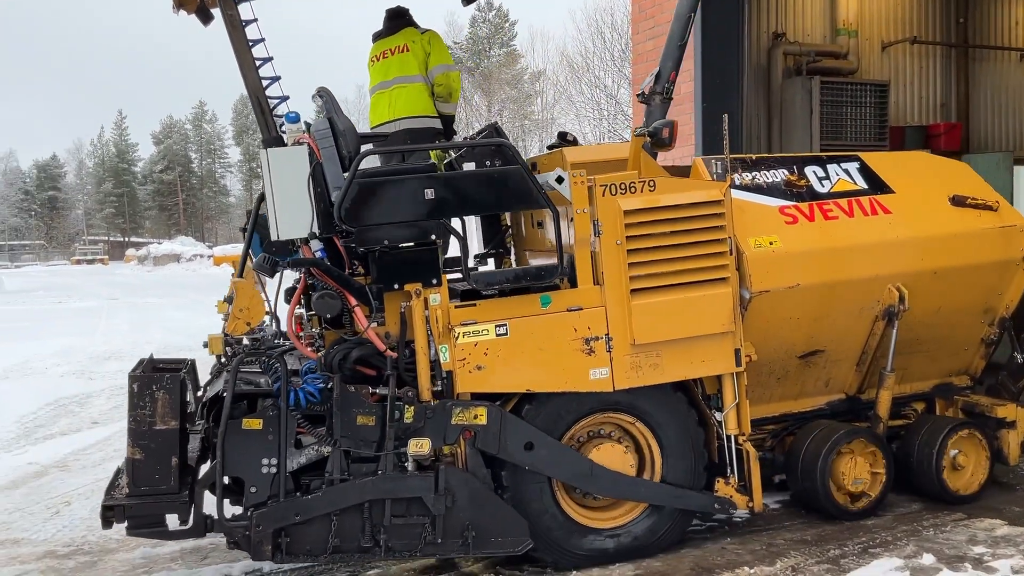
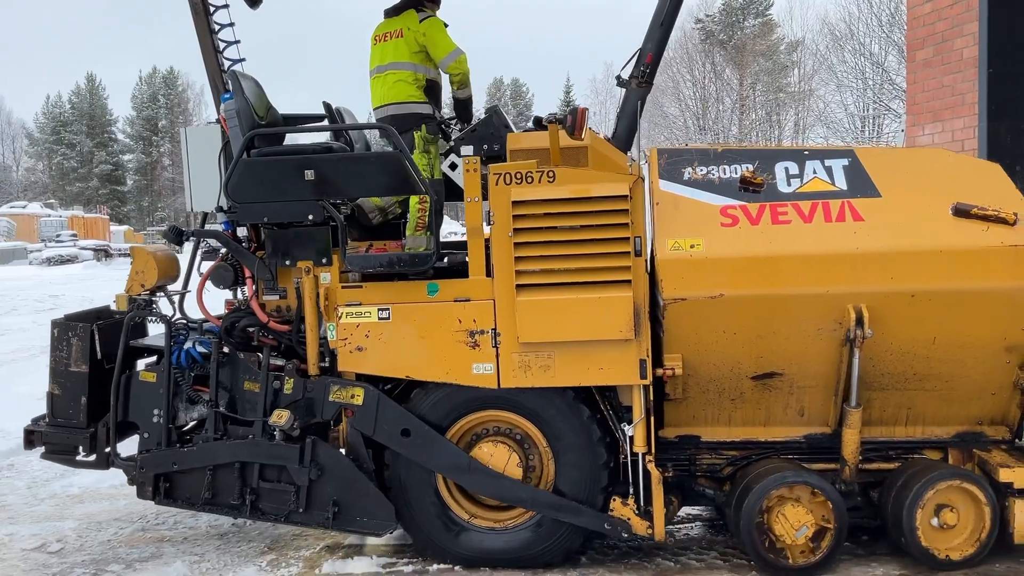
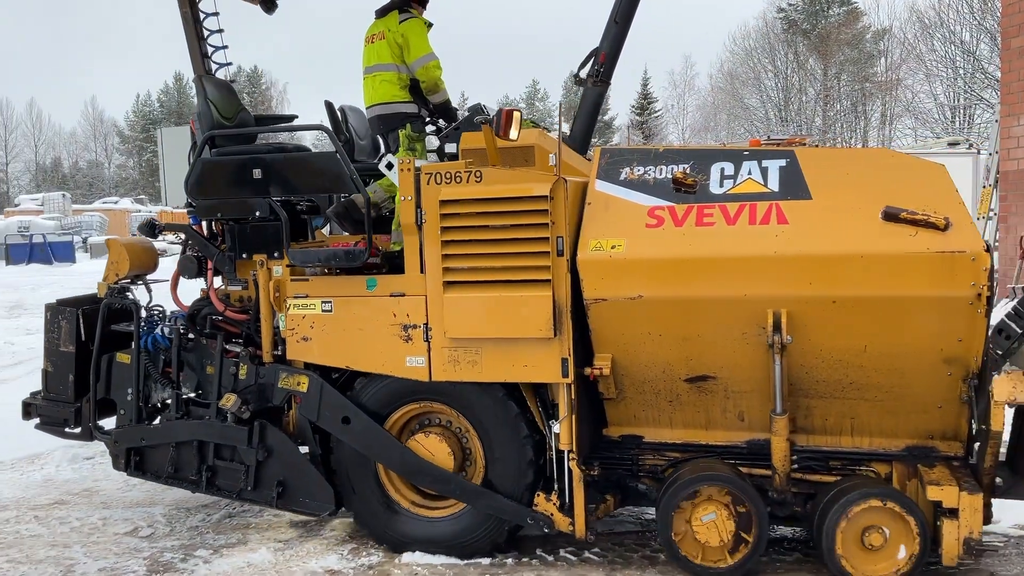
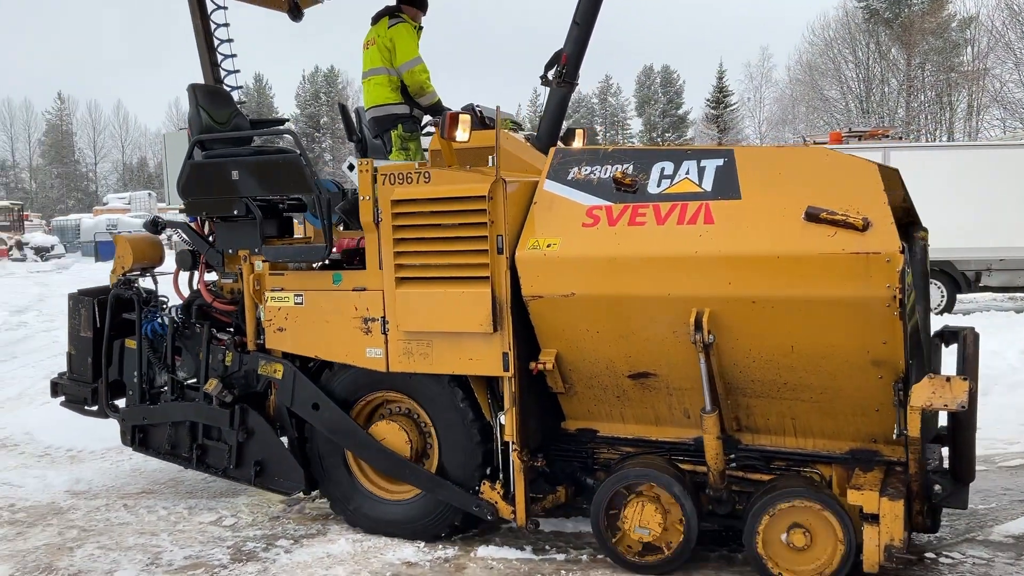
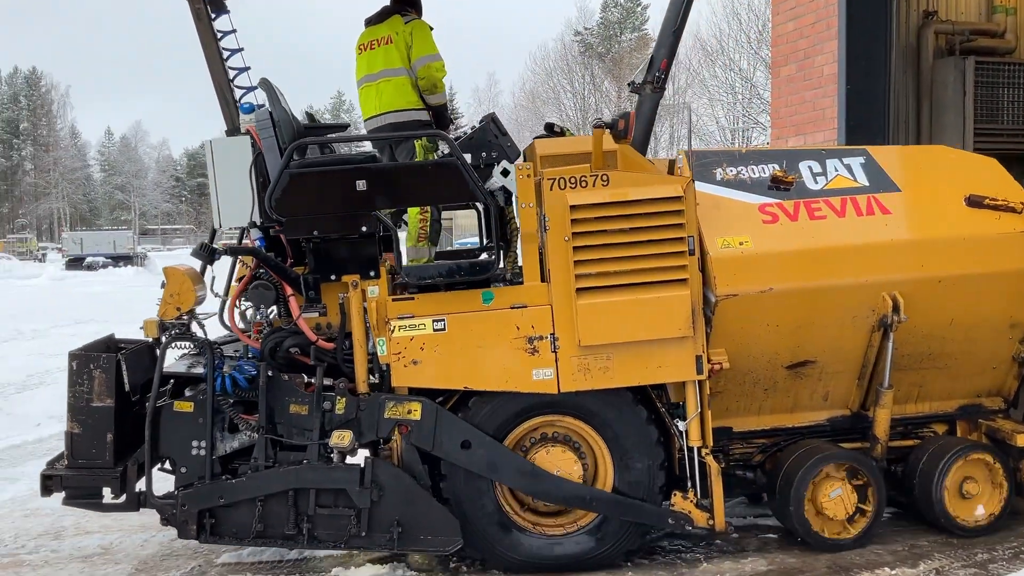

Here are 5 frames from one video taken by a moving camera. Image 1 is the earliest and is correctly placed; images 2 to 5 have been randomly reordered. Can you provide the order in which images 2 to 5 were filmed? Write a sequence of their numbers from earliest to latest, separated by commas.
5, 2, 3, 4
